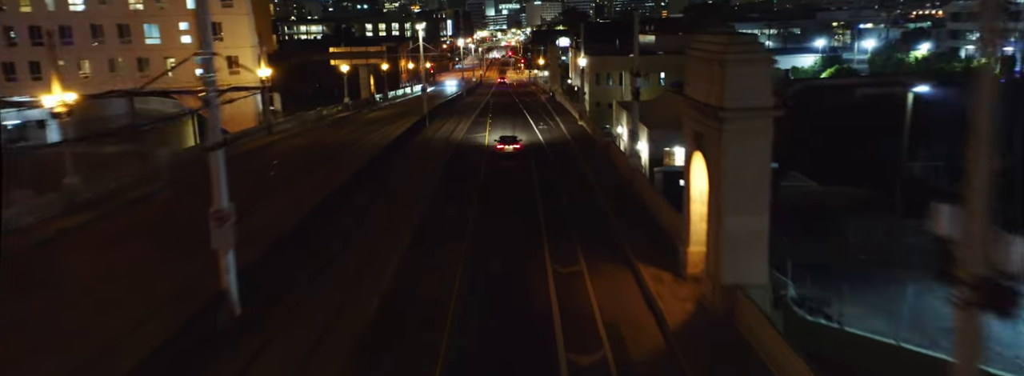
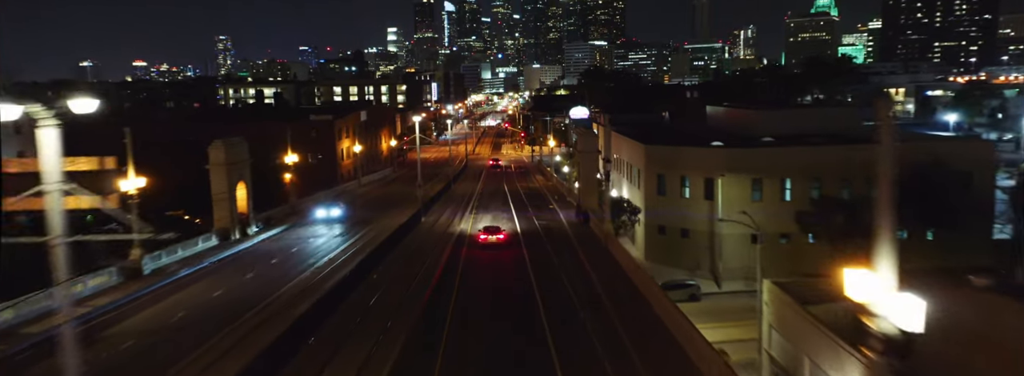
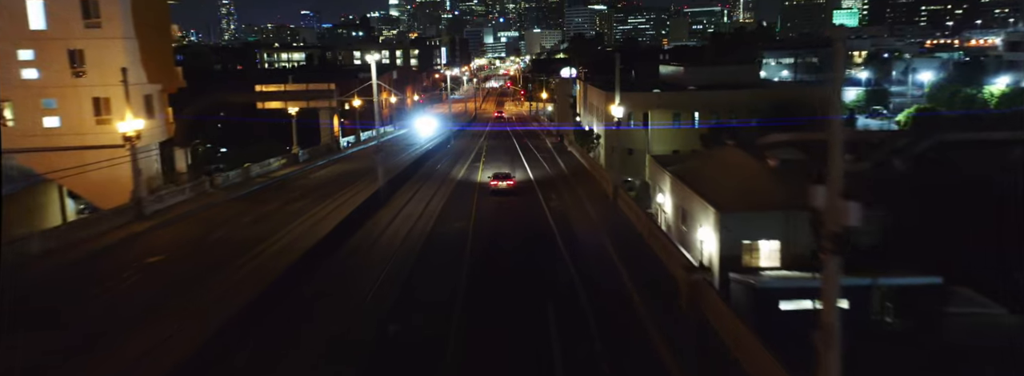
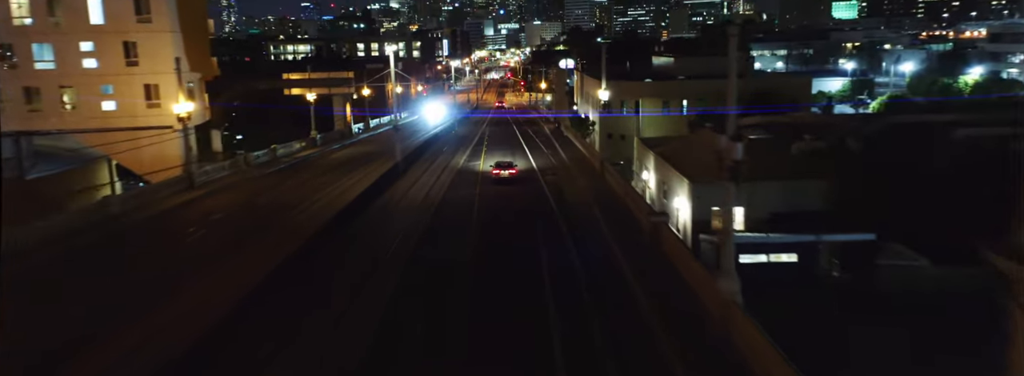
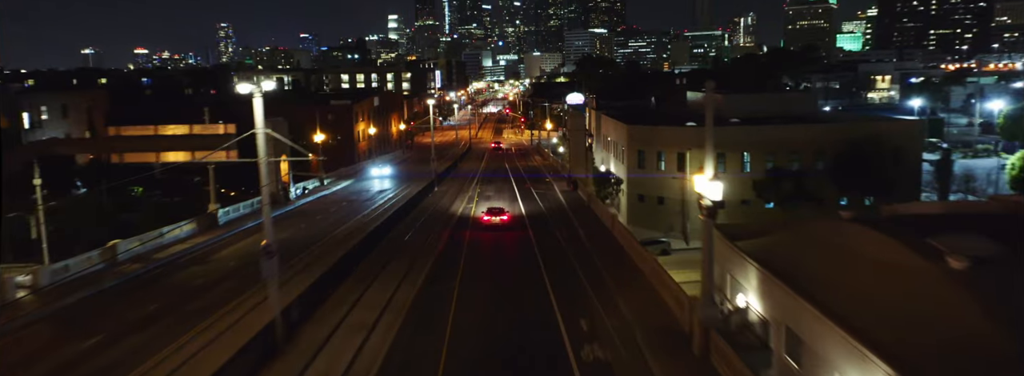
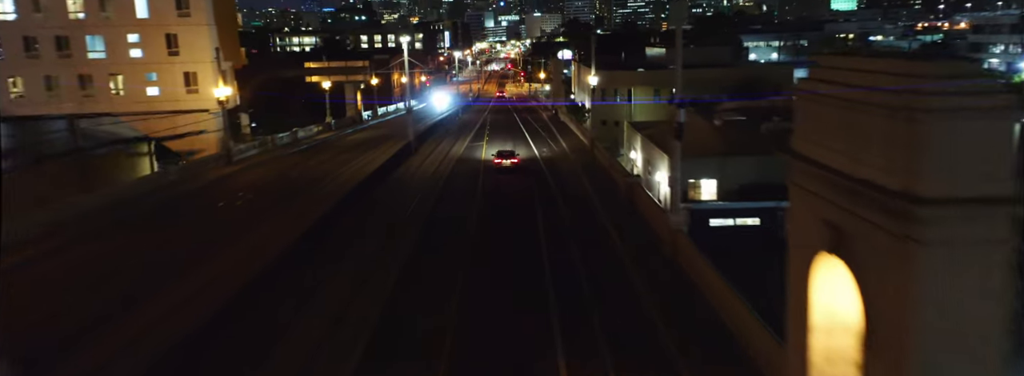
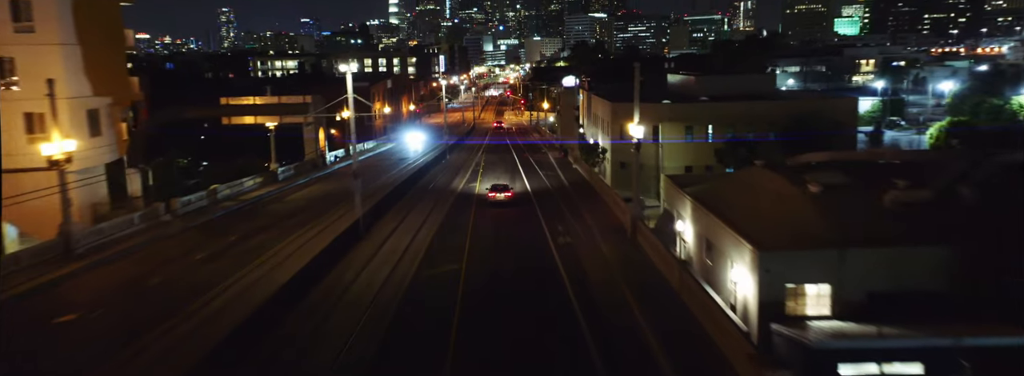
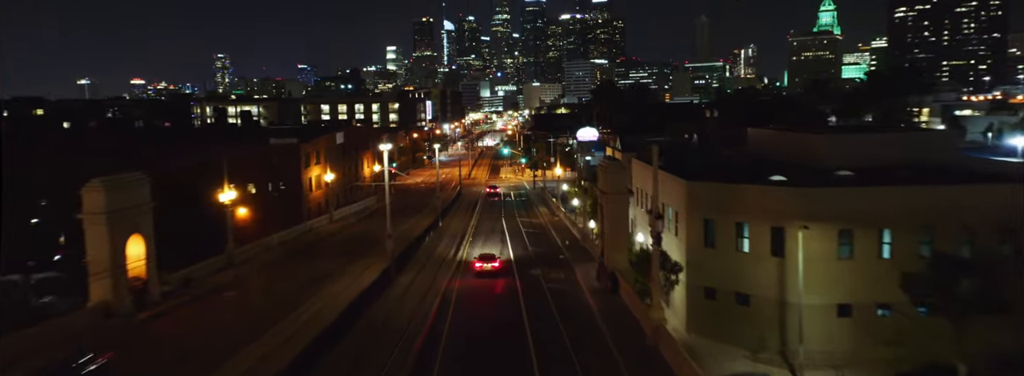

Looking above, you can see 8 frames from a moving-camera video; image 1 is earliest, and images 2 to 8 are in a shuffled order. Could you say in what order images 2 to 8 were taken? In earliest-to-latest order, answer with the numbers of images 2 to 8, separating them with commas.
6, 4, 3, 7, 5, 2, 8
